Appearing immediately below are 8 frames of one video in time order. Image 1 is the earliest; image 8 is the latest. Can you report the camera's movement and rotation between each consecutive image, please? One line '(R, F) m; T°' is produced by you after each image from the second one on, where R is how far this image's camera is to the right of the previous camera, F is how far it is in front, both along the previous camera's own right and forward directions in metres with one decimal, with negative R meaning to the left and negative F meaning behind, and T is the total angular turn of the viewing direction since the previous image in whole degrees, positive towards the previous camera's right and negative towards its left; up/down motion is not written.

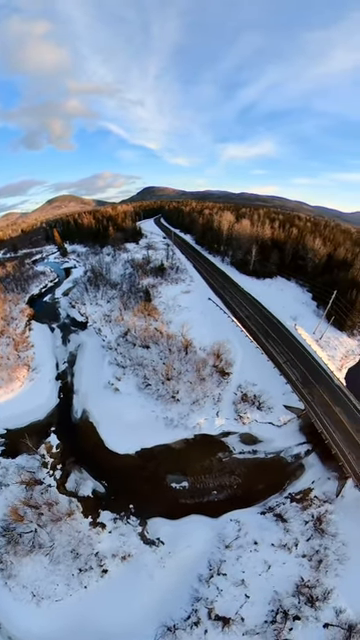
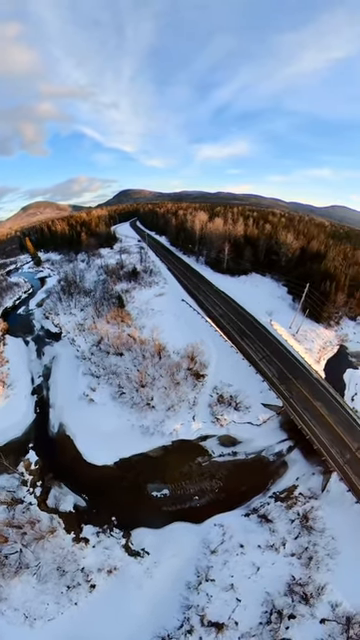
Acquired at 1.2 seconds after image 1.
(+2.3, +0.6) m; +1°
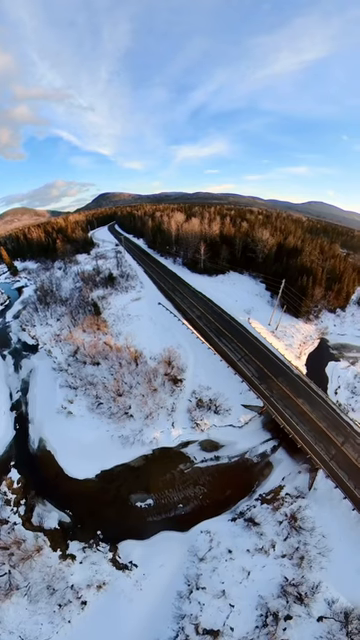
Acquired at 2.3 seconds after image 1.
(+2.0, +0.6) m; +1°
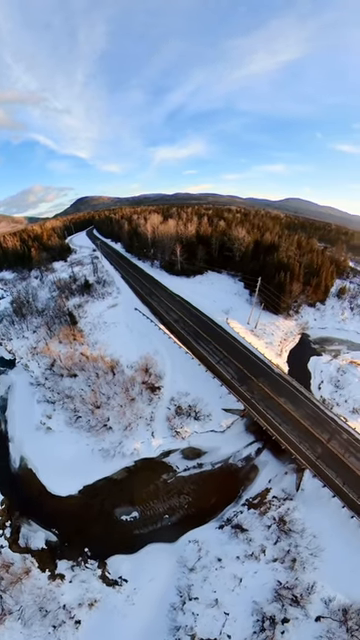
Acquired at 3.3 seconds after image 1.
(+2.0, +0.8) m; +1°
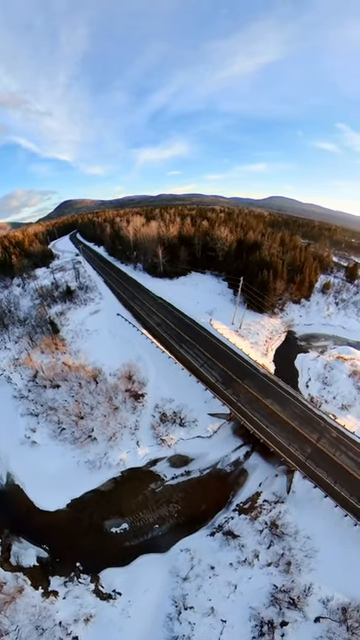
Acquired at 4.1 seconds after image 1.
(+1.5, +0.7) m; +1°
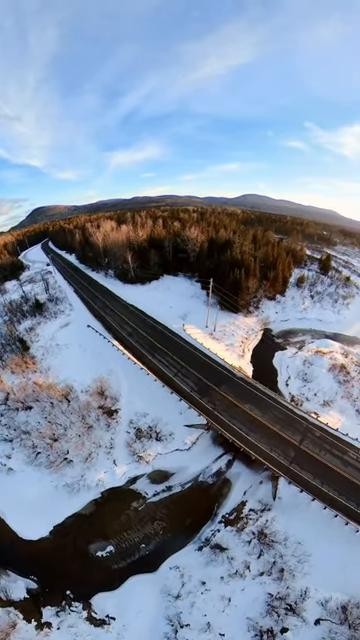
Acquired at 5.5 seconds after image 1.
(+2.3, +1.0) m; +1°
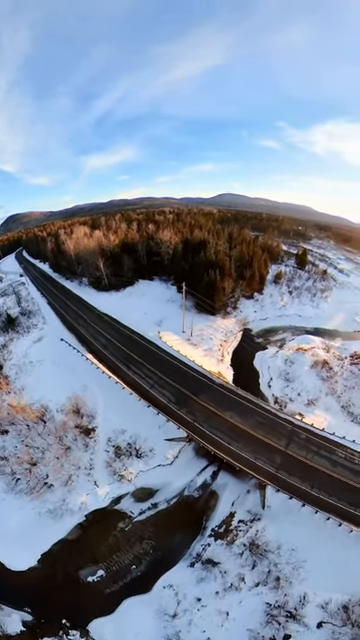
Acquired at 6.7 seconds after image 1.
(+1.9, +0.9) m; +1°
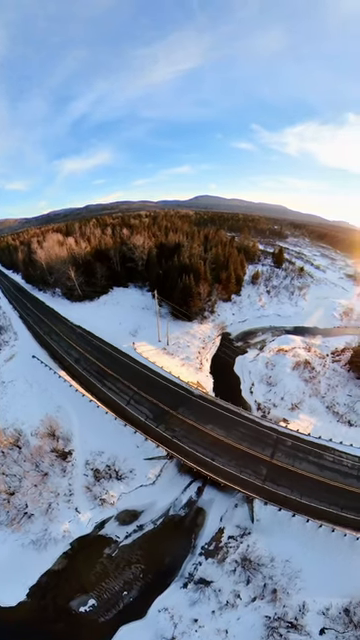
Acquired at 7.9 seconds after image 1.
(+1.8, +0.8) m; +1°
